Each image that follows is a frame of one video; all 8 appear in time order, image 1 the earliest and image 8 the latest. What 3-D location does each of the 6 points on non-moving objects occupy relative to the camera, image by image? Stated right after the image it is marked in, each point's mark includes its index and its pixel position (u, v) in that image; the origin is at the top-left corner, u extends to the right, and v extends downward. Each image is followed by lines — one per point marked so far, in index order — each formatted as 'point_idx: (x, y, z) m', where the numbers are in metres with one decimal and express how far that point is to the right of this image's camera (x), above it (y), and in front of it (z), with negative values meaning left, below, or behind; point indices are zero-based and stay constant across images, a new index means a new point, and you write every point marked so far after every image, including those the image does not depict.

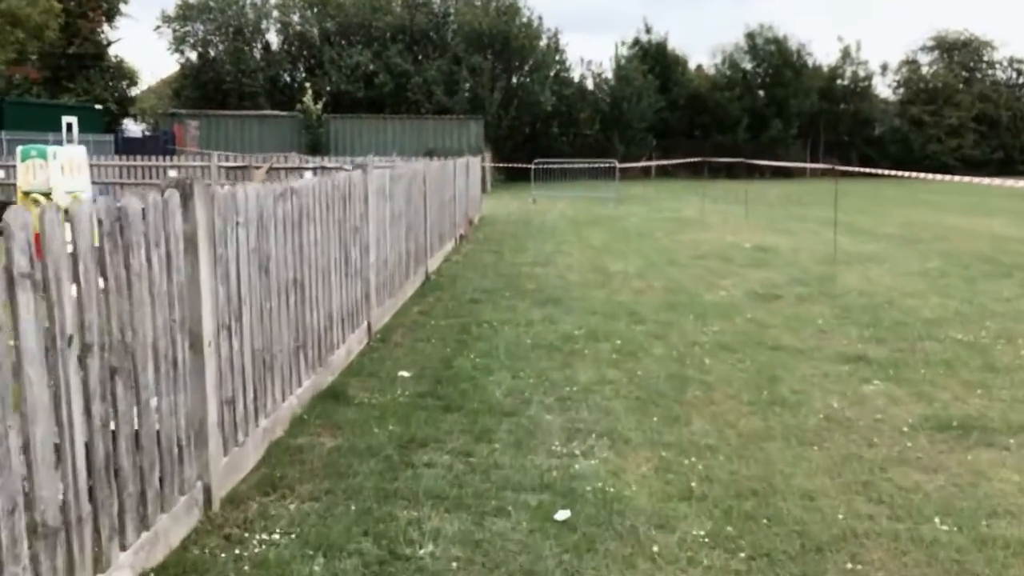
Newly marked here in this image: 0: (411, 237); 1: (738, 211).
0: (-1.0, +0.5, +8.8) m
1: (+4.9, +1.7, +19.2) m
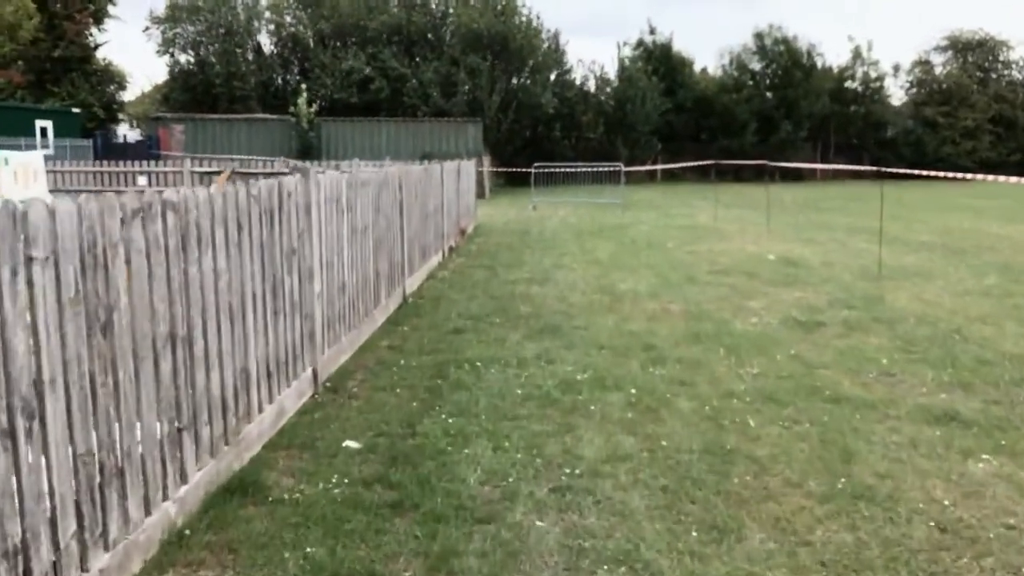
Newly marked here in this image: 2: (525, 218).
0: (-1.1, +0.3, +7.4) m
1: (+4.9, +1.4, +17.8) m
2: (+0.3, +1.5, +18.8) m
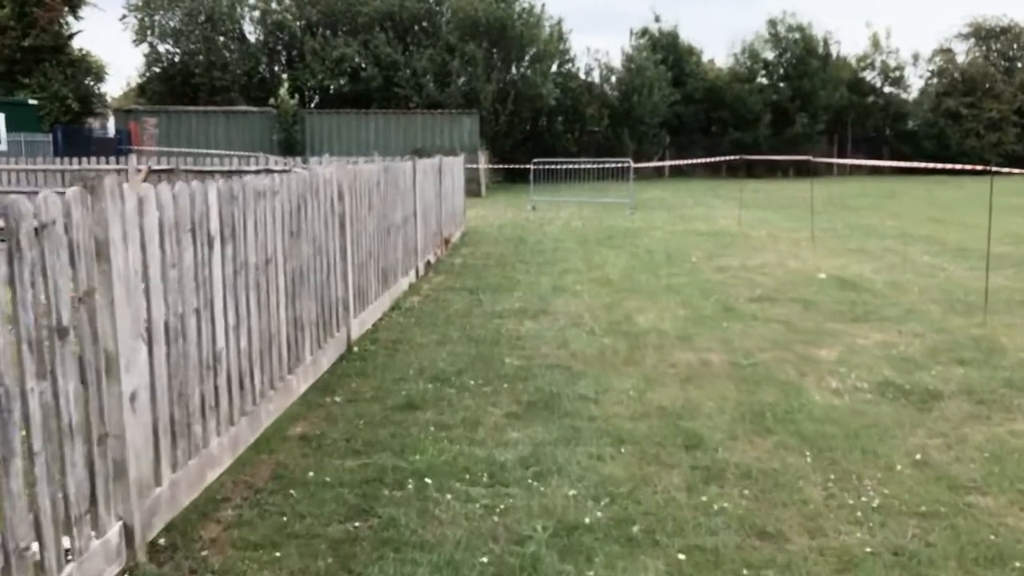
0: (-1.2, 0.0, +5.2) m
1: (+4.8, +1.2, +15.5) m
2: (+0.2, +1.3, +16.6) m
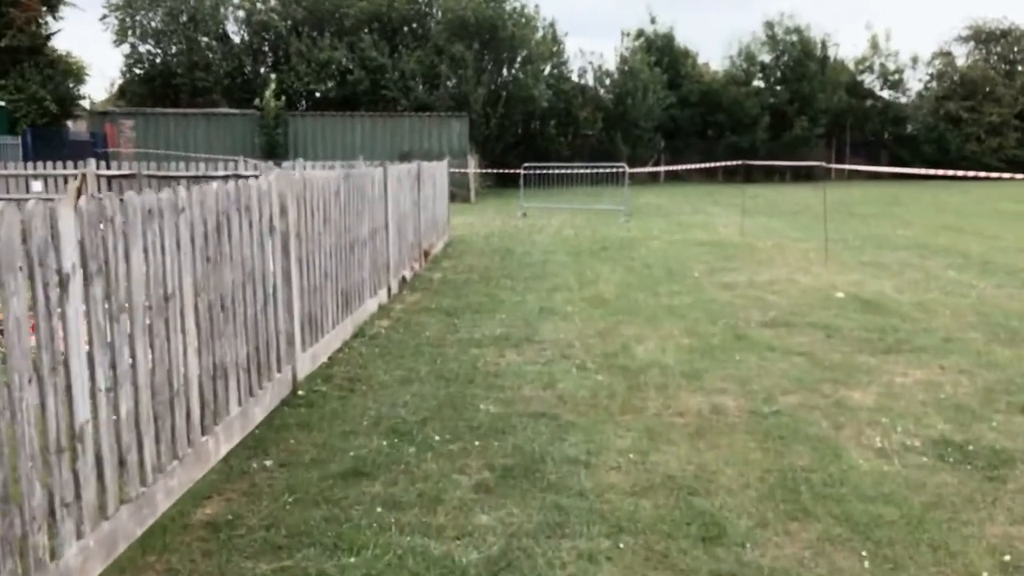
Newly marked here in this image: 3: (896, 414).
0: (-1.4, -0.2, +4.2) m
1: (+4.6, +0.9, +14.6) m
2: (0.0, +1.0, +15.7) m
3: (+2.1, -0.7, +4.8) m
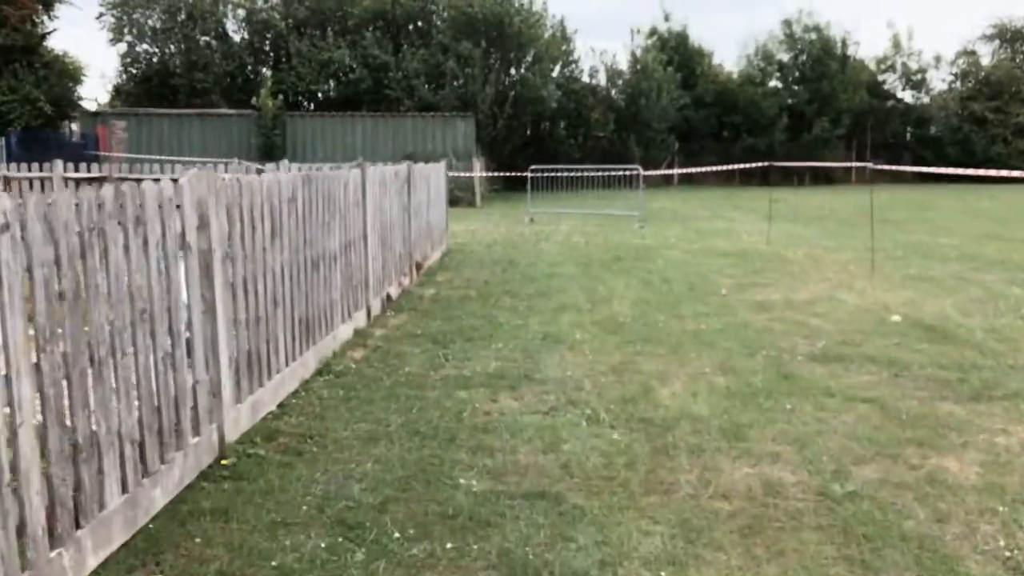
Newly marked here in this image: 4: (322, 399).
0: (-1.4, -0.4, +3.0) m
1: (+4.6, +0.7, +13.4) m
2: (+0.1, +0.8, +14.5) m
3: (+2.1, -0.9, +3.6) m
4: (-1.1, -0.6, +5.0) m
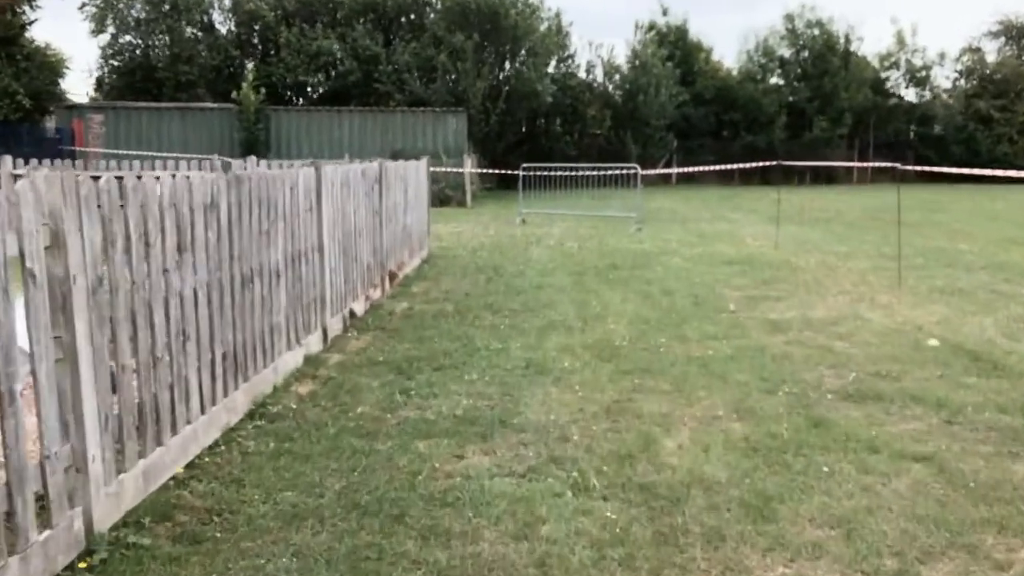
0: (-1.6, -0.5, +2.1) m
1: (+4.5, +0.6, +12.4) m
2: (-0.1, +0.7, +13.5) m
3: (+1.9, -1.0, +2.6) m
4: (-1.2, -0.8, +4.1) m
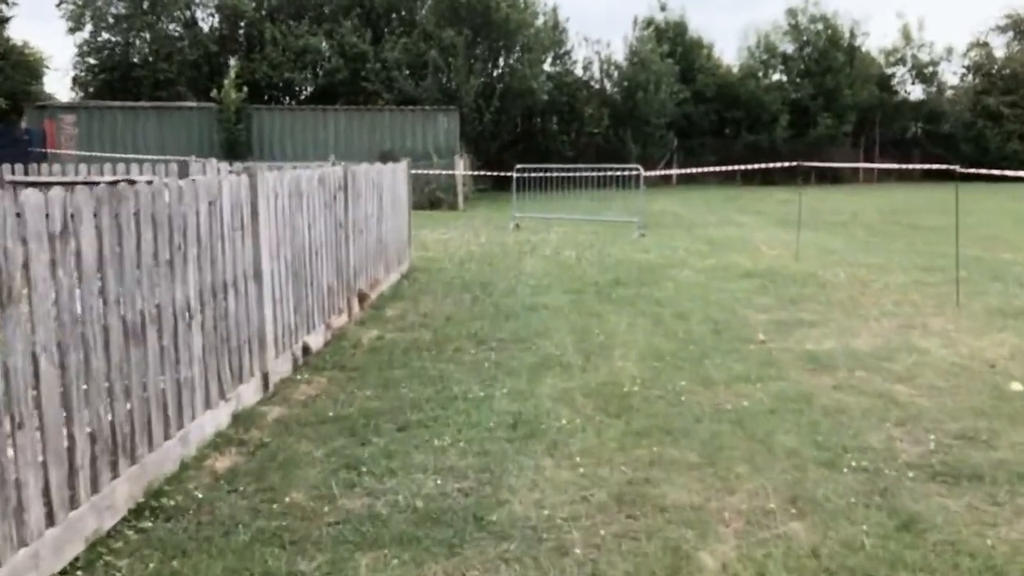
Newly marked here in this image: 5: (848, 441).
0: (-1.6, -0.7, +0.9) m
1: (+4.4, +0.4, +11.2) m
2: (-0.2, +0.5, +12.3) m
3: (+1.8, -1.2, +1.4) m
4: (-1.3, -1.0, +2.9) m
5: (+1.6, -0.7, +4.2) m
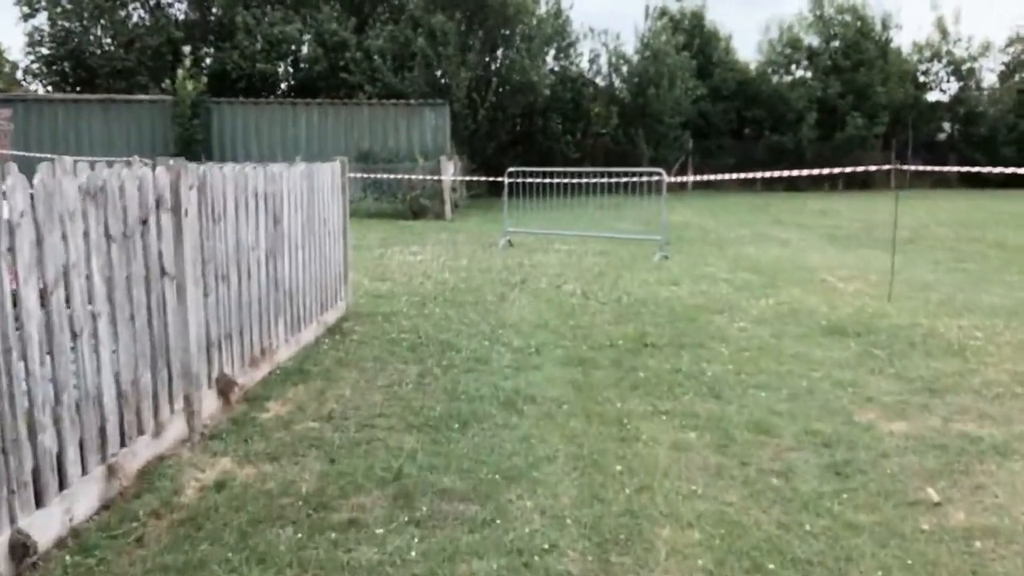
0: (-1.9, -1.1, -2.1) m
1: (+4.2, 0.0, +8.2) m
2: (-0.4, +0.1, +9.3) m
3: (+1.6, -1.6, -1.6) m
4: (-1.5, -1.4, -0.1) m
5: (+1.4, -1.2, +1.2) m
